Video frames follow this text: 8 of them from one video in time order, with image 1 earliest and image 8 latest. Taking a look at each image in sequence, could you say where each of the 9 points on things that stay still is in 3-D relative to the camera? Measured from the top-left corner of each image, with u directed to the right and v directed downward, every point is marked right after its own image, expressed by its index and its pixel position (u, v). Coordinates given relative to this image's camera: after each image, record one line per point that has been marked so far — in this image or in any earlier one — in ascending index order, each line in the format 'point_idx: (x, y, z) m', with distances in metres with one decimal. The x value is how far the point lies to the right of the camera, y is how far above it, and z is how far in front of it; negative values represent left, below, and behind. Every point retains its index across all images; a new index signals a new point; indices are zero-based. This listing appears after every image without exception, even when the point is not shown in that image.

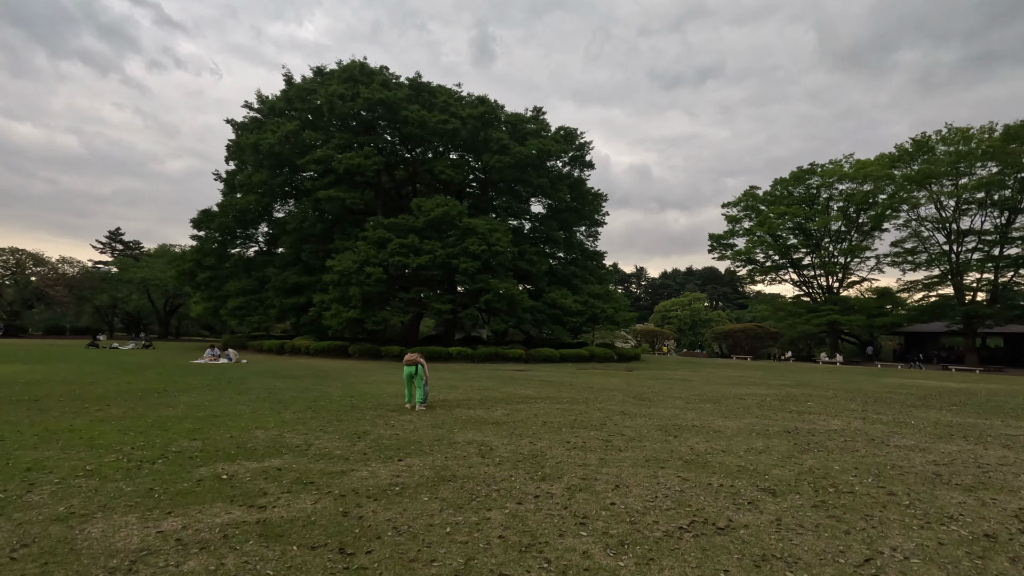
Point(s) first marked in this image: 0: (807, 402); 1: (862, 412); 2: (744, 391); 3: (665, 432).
0: (+6.2, -2.4, +11.3) m
1: (+6.4, -2.3, +9.8) m
2: (+6.0, -2.7, +13.6) m
3: (+2.0, -1.9, +7.1) m
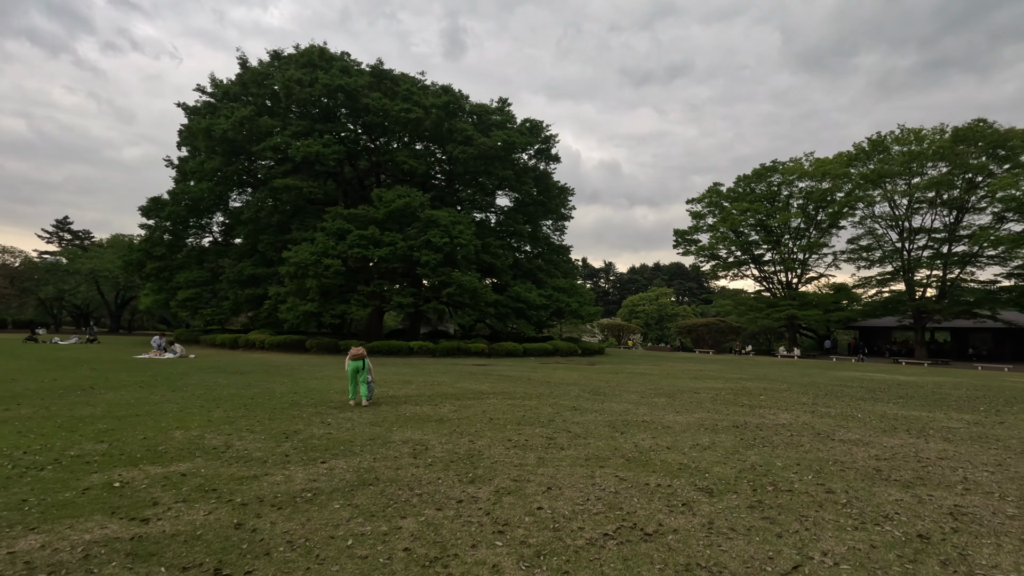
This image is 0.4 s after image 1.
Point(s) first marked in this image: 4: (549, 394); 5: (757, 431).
0: (+5.3, -2.3, +11.3) m
1: (+5.5, -2.2, +9.9) m
2: (+4.9, -2.5, +13.7) m
3: (+1.3, -1.8, +6.9) m
4: (+0.8, -2.1, +10.6) m
5: (+3.2, -1.9, +7.0) m
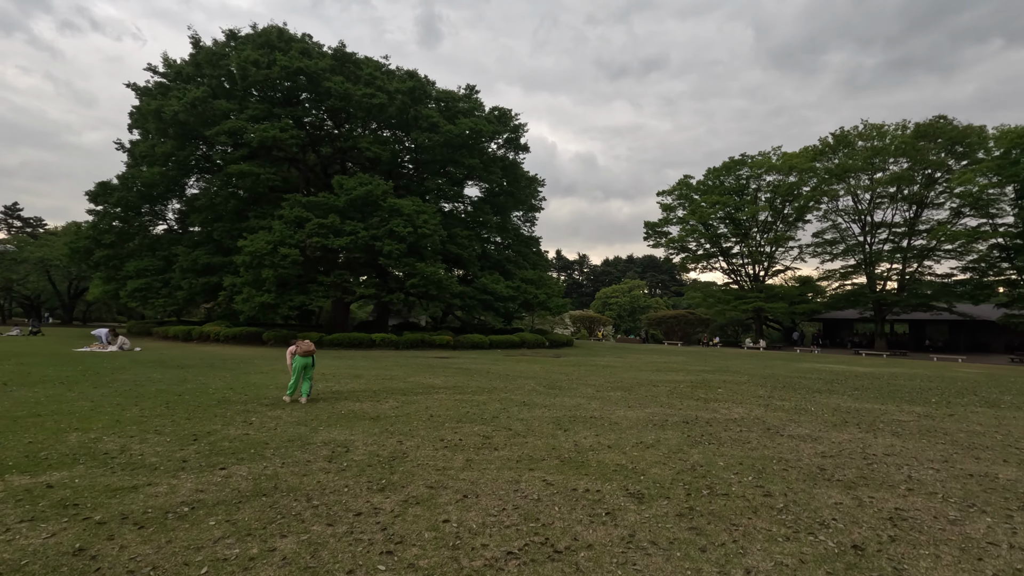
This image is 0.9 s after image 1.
0: (+4.3, -2.1, +11.2) m
1: (+4.6, -2.0, +9.7) m
2: (+3.8, -2.3, +13.5) m
3: (+0.6, -1.7, +6.6) m
4: (-0.2, -1.9, +10.3) m
5: (+2.5, -1.8, +6.8) m
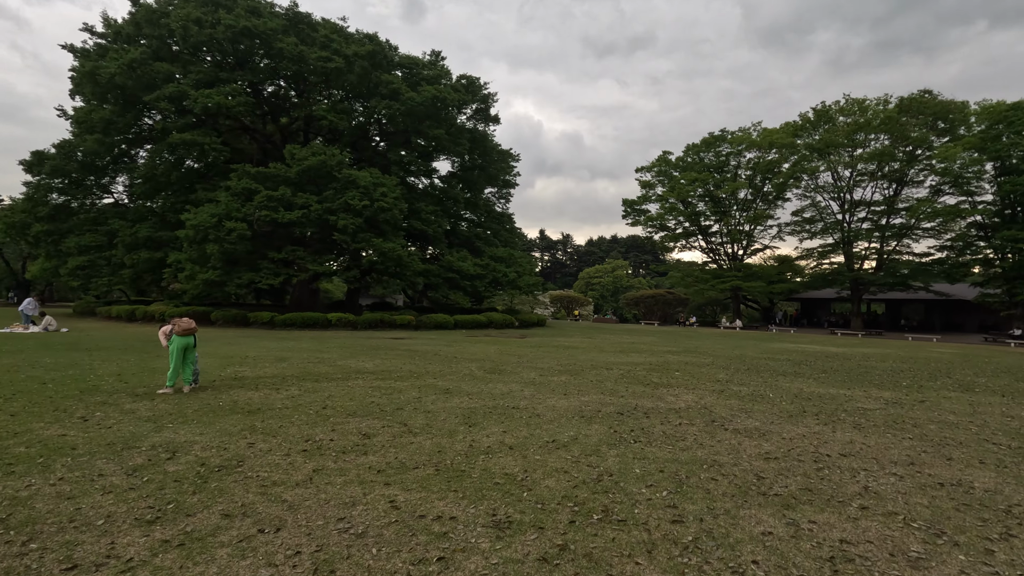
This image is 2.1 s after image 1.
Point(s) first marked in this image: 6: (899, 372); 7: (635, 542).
0: (+3.1, -1.6, +10.3) m
1: (+3.5, -1.6, +8.8) m
2: (+2.6, -1.7, +12.6) m
3: (-0.5, -1.4, +5.6) m
4: (-1.3, -1.5, +9.2) m
5: (+1.4, -1.4, +5.8) m
6: (+7.9, -1.7, +10.9) m
7: (+0.6, -1.3, +2.8) m
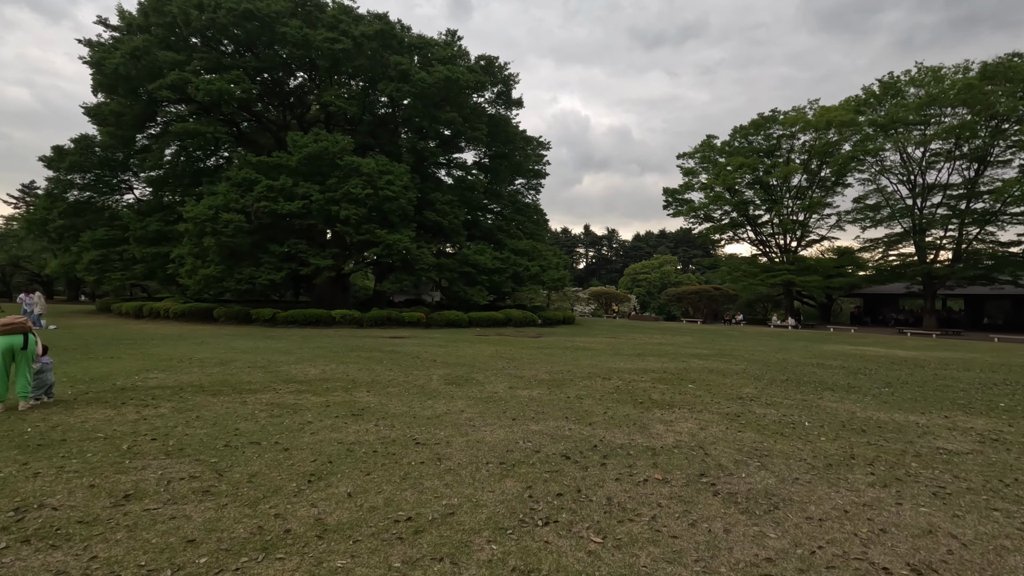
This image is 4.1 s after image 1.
0: (+2.7, -1.5, +8.1) m
1: (+2.9, -1.4, +6.7) m
2: (+2.3, -1.5, +10.5) m
3: (-1.3, -1.3, +3.8) m
4: (-1.8, -1.3, +7.5) m
5: (+0.6, -1.3, +3.9) m
6: (+7.5, -1.5, +8.3) m
7: (-0.5, -1.2, +0.9) m
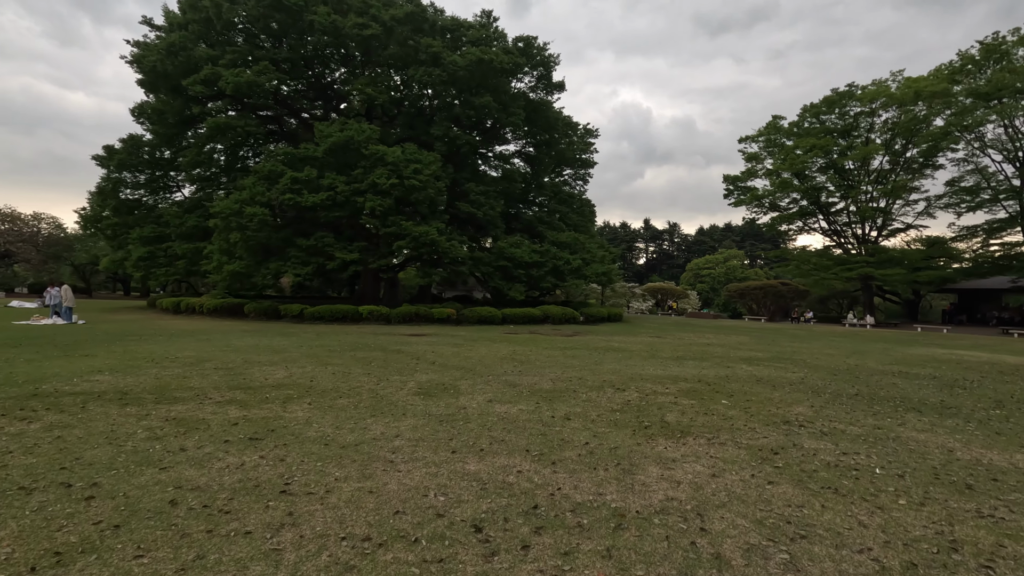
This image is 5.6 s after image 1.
0: (+2.5, -1.4, +6.4) m
1: (+2.6, -1.3, +4.9) m
2: (+2.4, -1.4, +8.8) m
3: (-2.0, -1.2, +2.5) m
4: (-2.0, -1.2, +6.3) m
5: (0.0, -1.2, +2.4) m
6: (+7.3, -1.4, +6.0) m
7: (-1.4, -1.1, -0.4) m
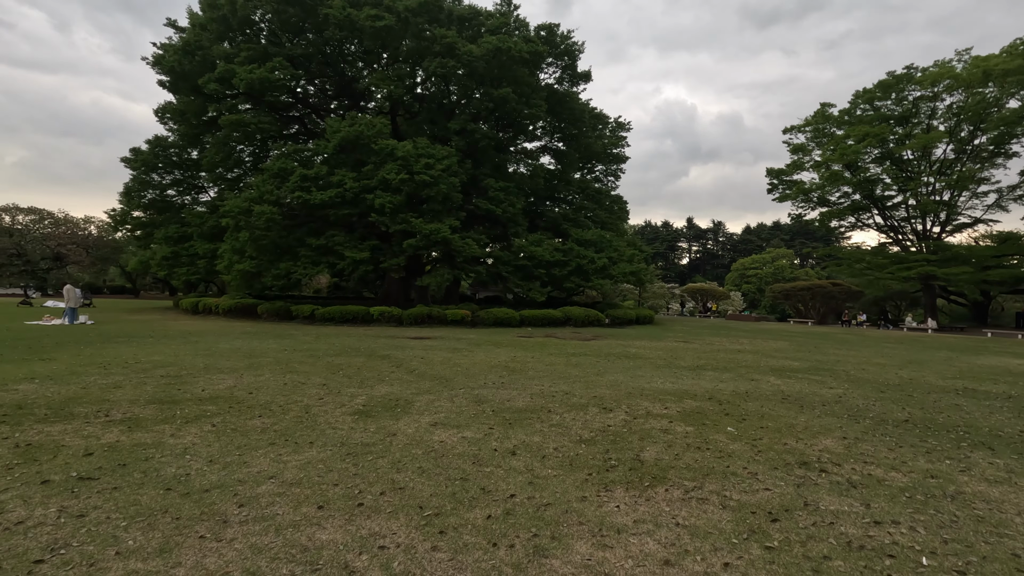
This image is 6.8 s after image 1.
0: (+2.1, -1.3, +5.2) m
1: (+2.0, -1.3, +3.7) m
2: (+2.2, -1.4, +7.5) m
3: (-2.7, -1.1, +1.6) m
4: (-2.5, -1.2, +5.4) m
5: (-0.8, -1.2, +1.4) m
6: (+6.8, -1.4, +4.4) m
7: (-2.4, -1.1, -1.4) m
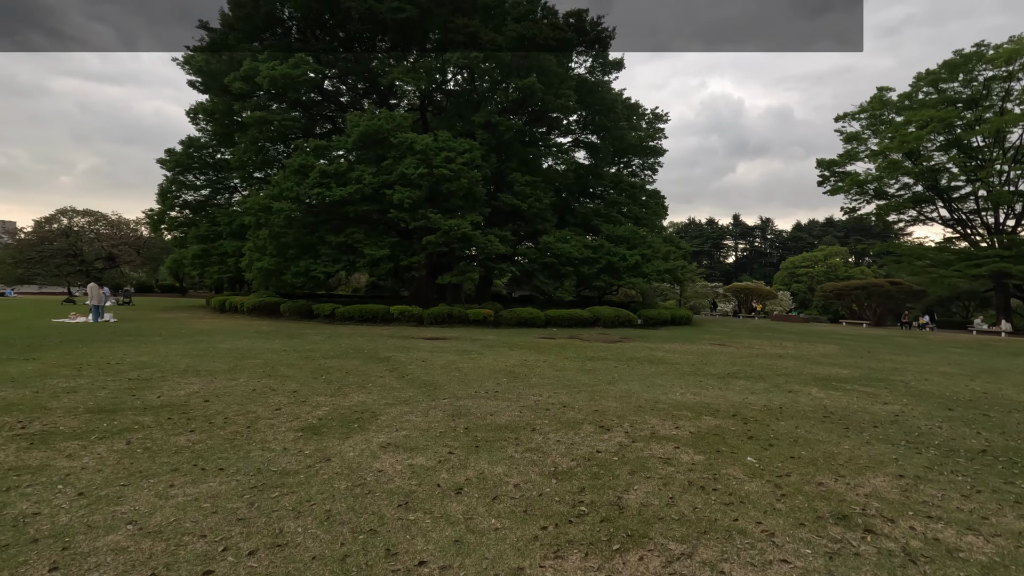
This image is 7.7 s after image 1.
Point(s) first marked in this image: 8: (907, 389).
0: (+1.8, -1.3, +4.1) m
1: (+1.7, -1.3, +2.7) m
2: (+2.1, -1.4, +6.5) m
3: (-3.2, -1.1, +1.0) m
4: (-2.7, -1.2, +4.7) m
5: (-1.3, -1.2, +0.6) m
6: (+6.5, -1.4, +3.0) m
7: (-3.1, -1.1, -2.0) m
8: (+5.6, -1.4, +7.7) m
